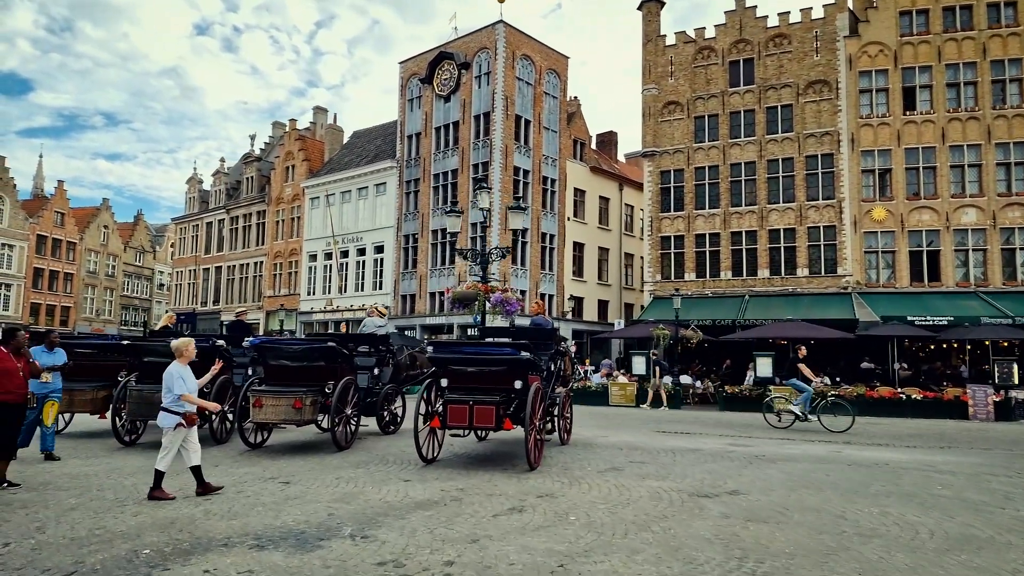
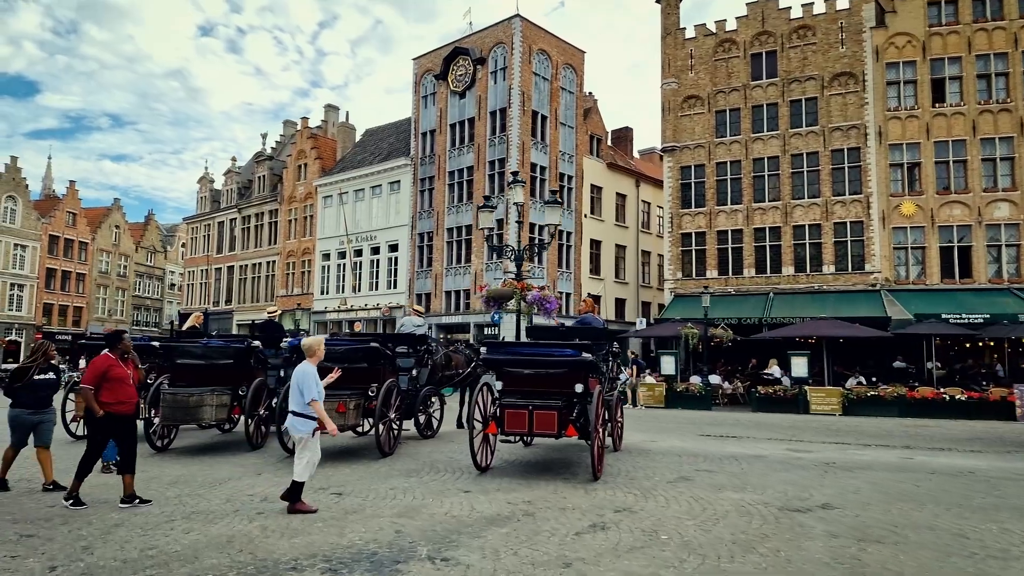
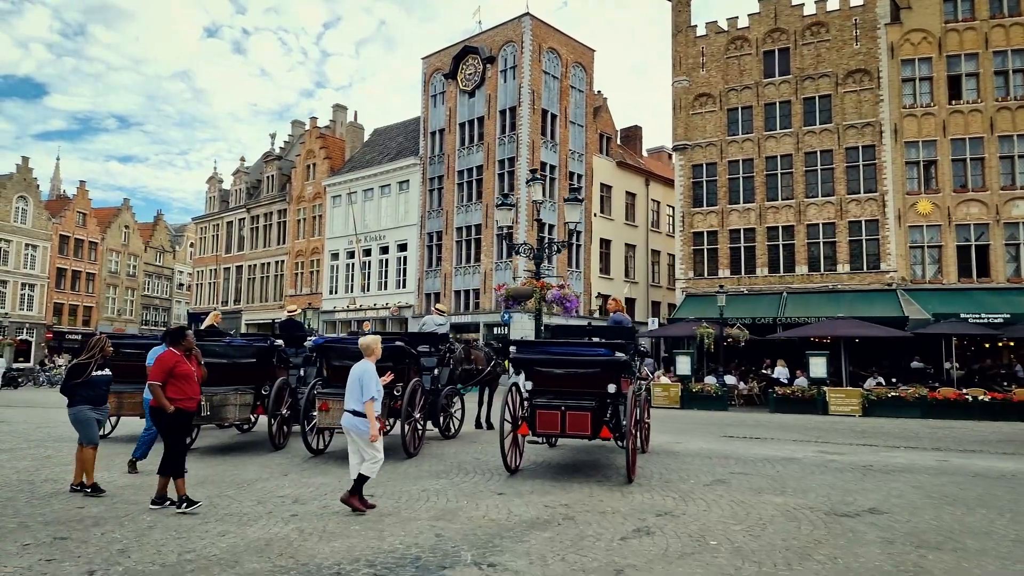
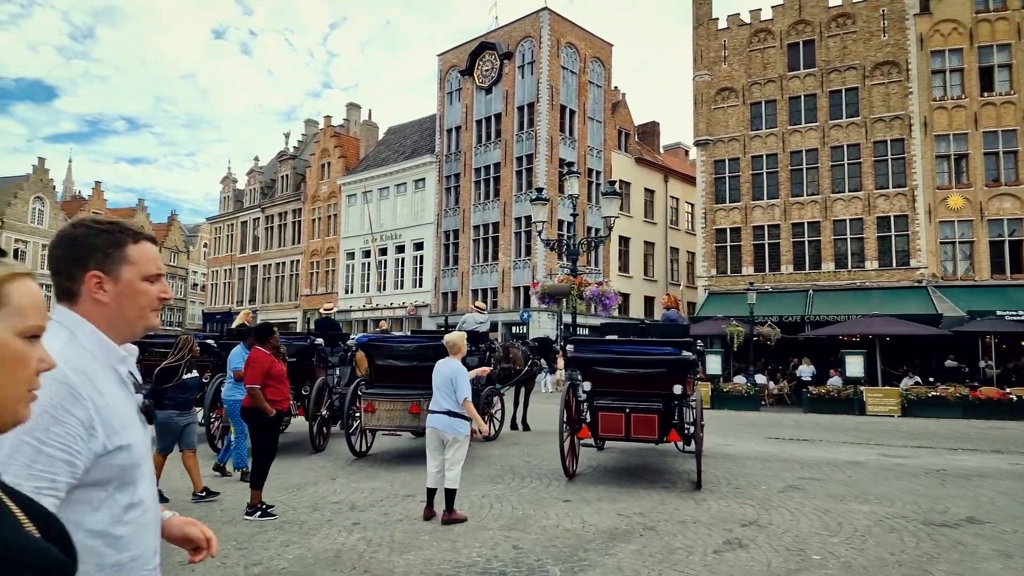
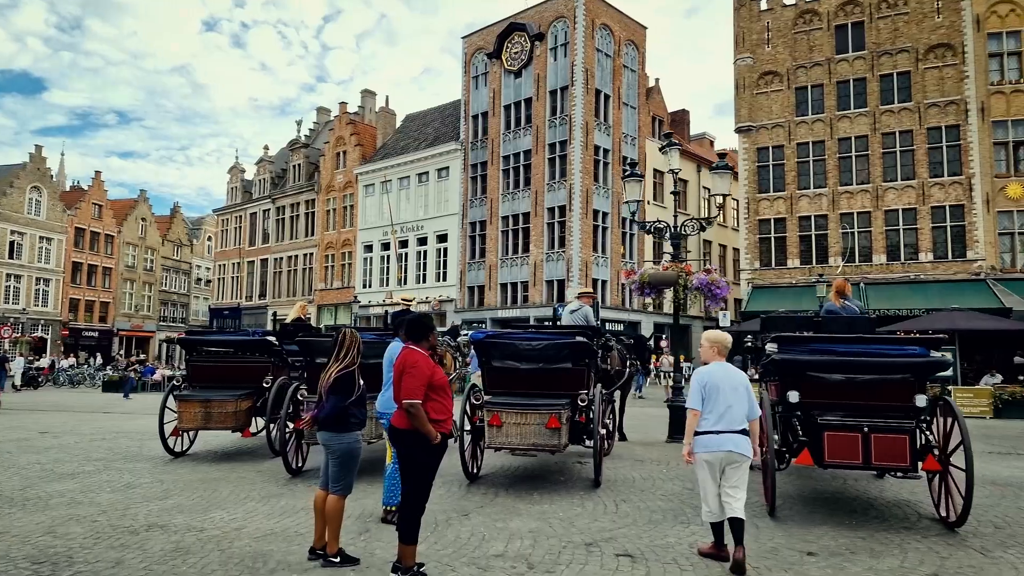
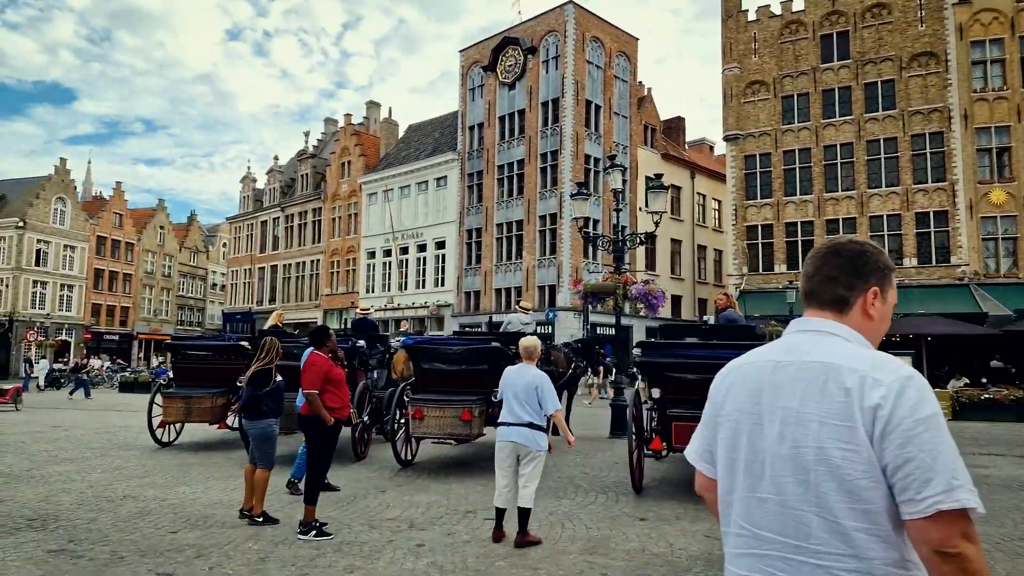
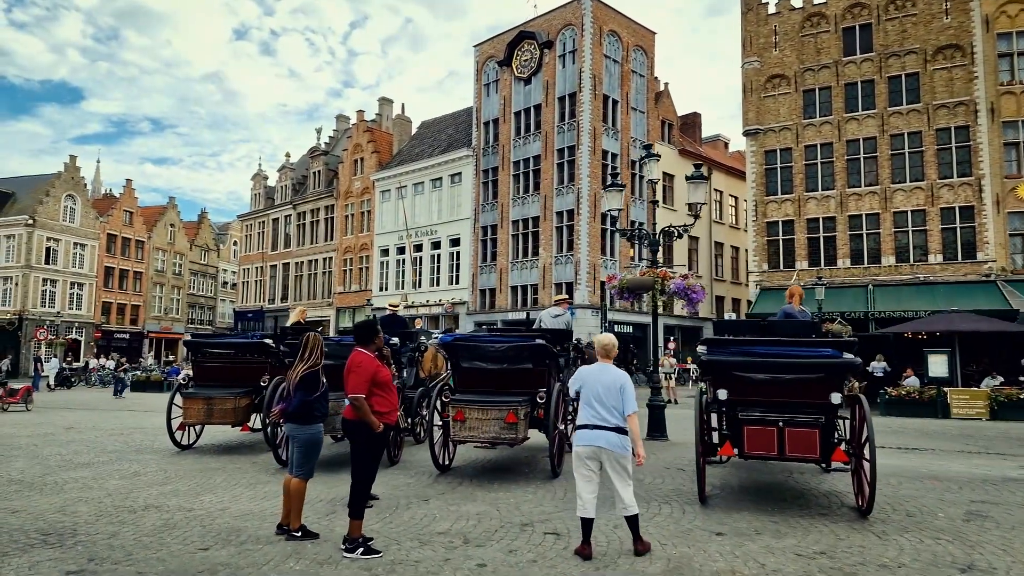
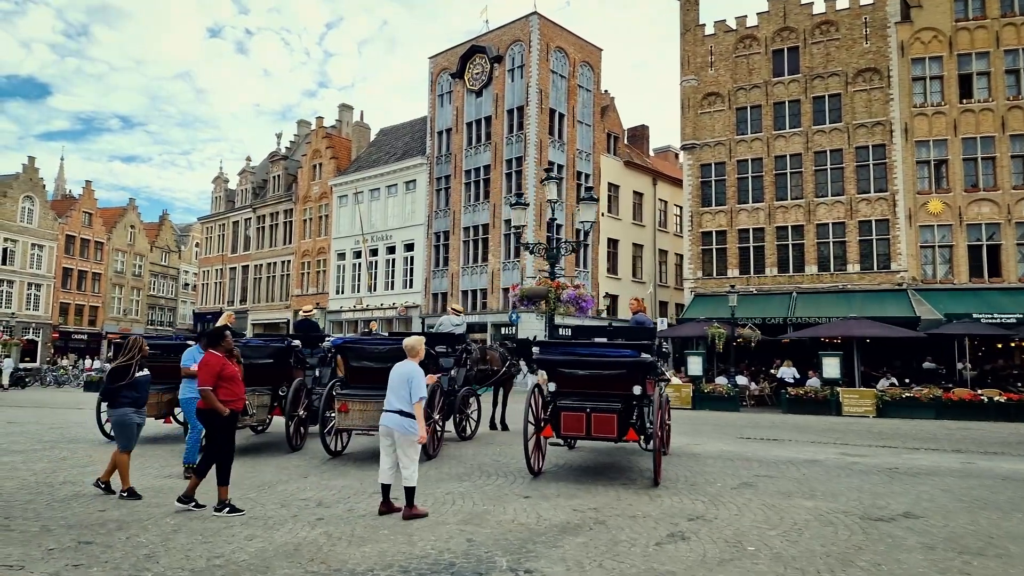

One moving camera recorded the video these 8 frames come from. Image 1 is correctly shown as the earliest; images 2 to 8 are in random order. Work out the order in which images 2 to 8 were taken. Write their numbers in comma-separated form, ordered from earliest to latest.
2, 3, 8, 4, 6, 7, 5
